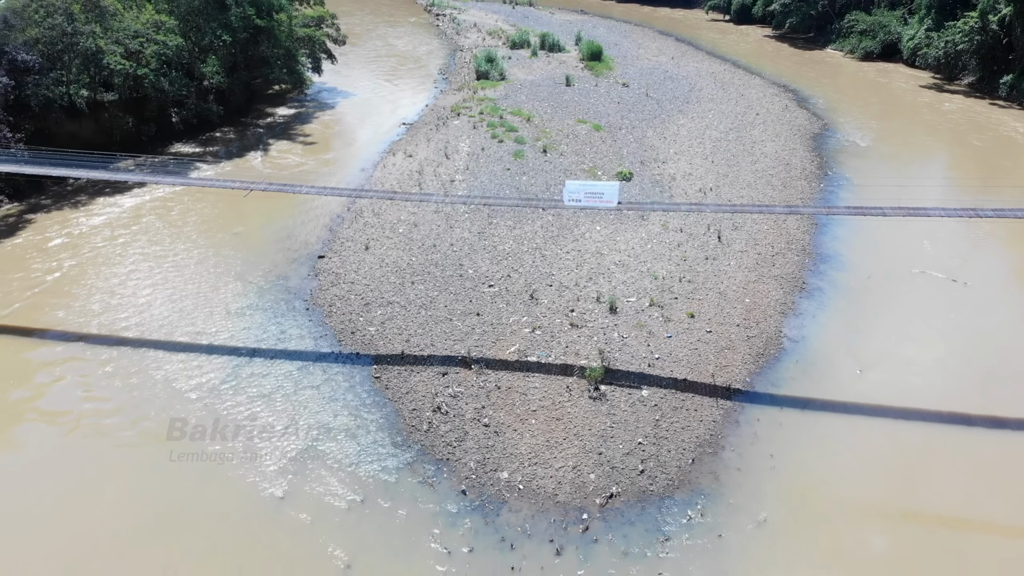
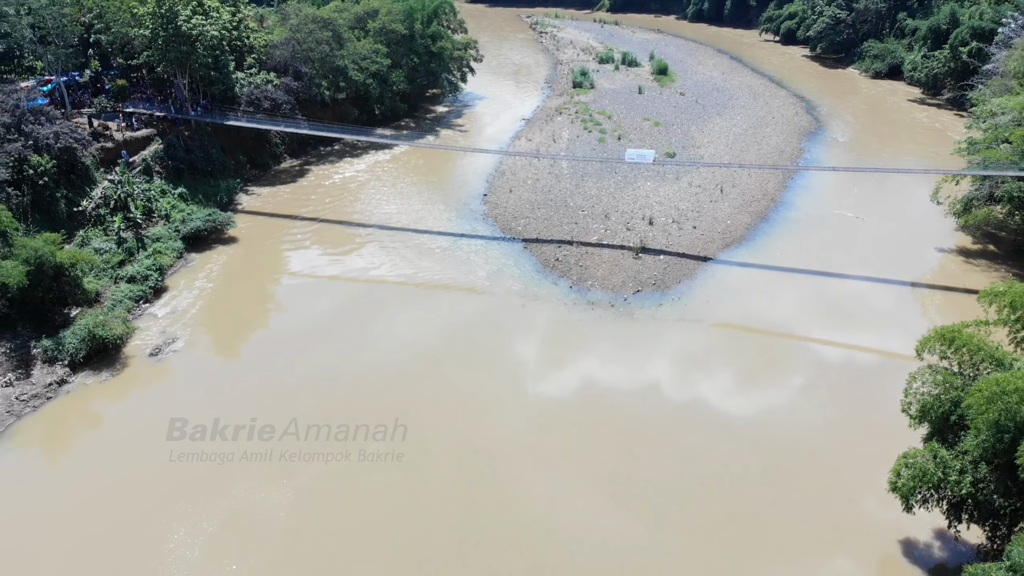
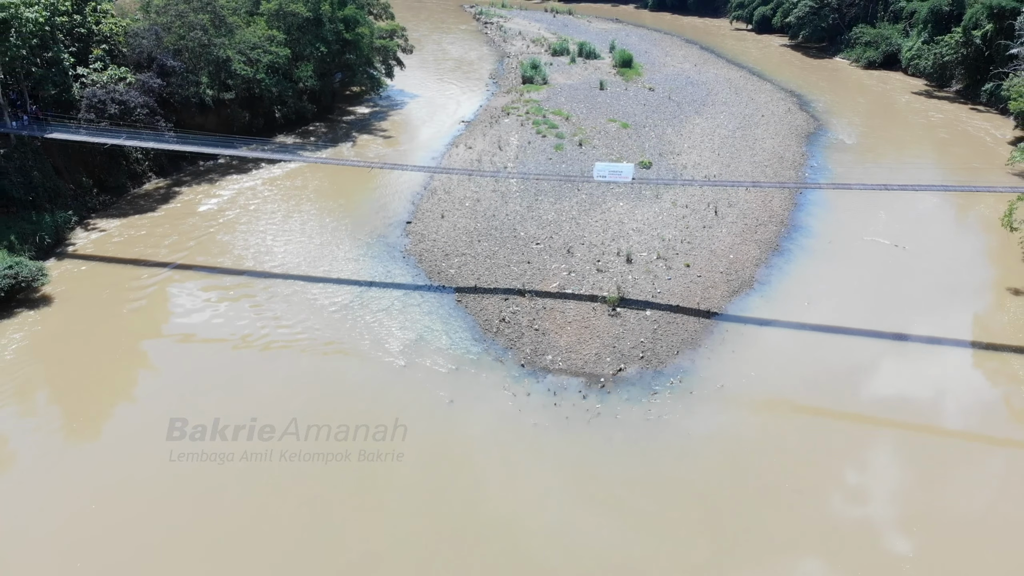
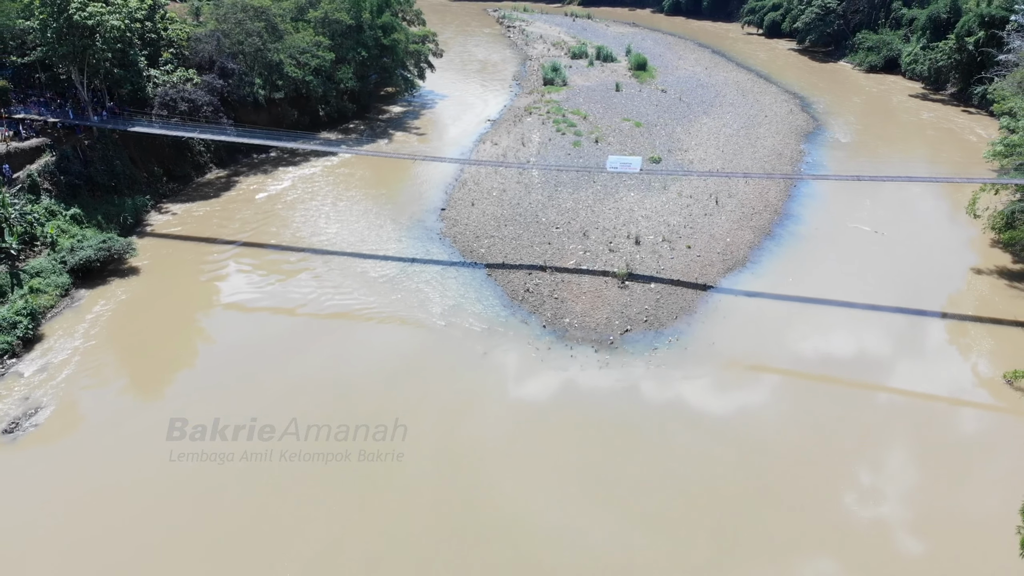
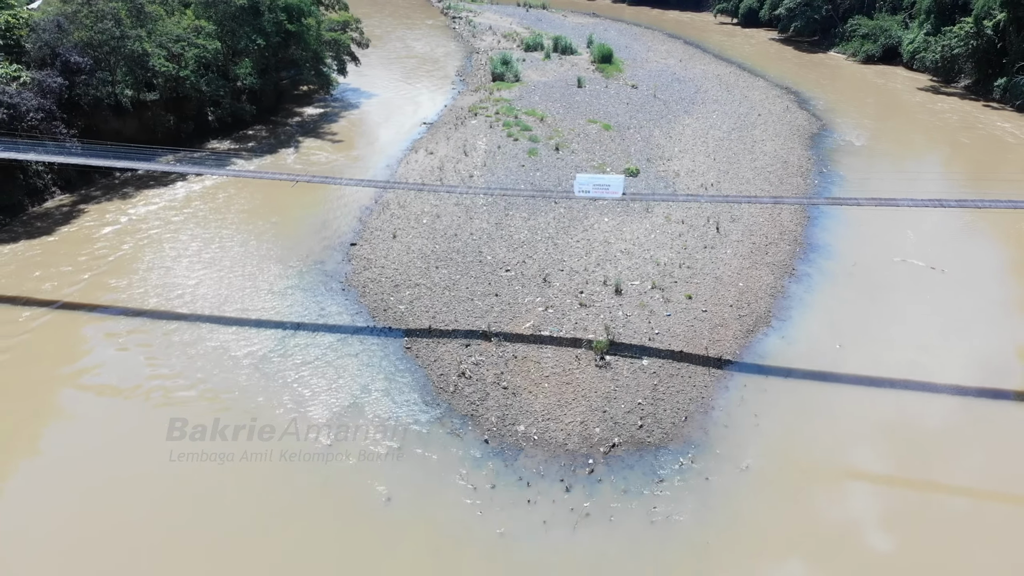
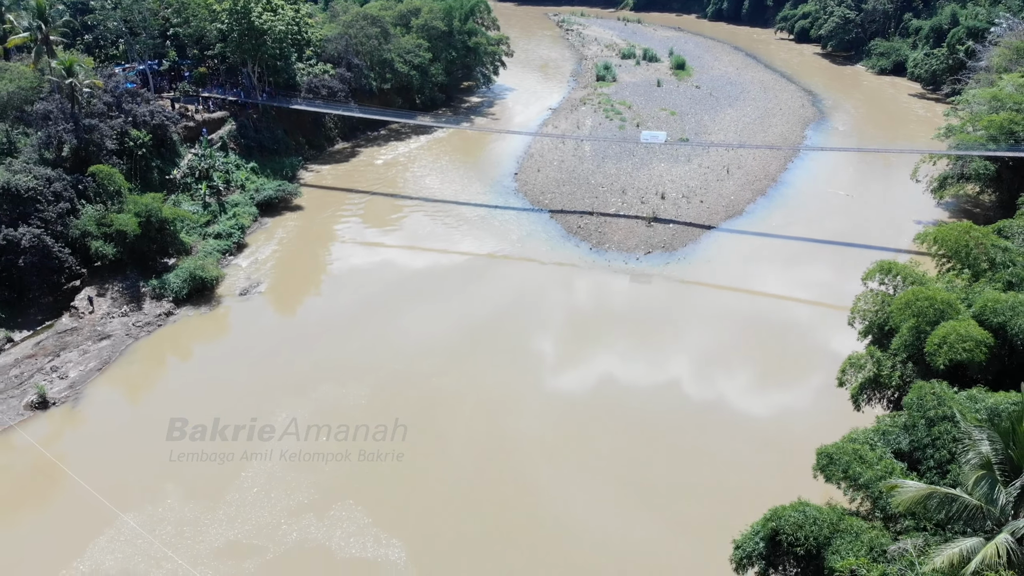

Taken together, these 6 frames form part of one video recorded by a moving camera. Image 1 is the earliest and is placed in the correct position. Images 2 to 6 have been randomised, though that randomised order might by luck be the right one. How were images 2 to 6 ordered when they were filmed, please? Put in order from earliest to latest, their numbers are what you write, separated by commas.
5, 3, 4, 2, 6
